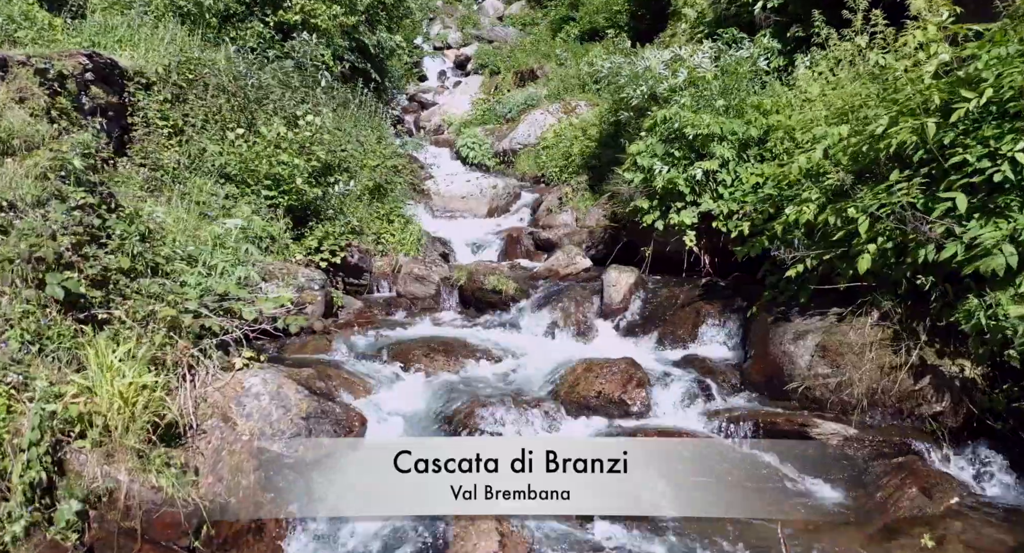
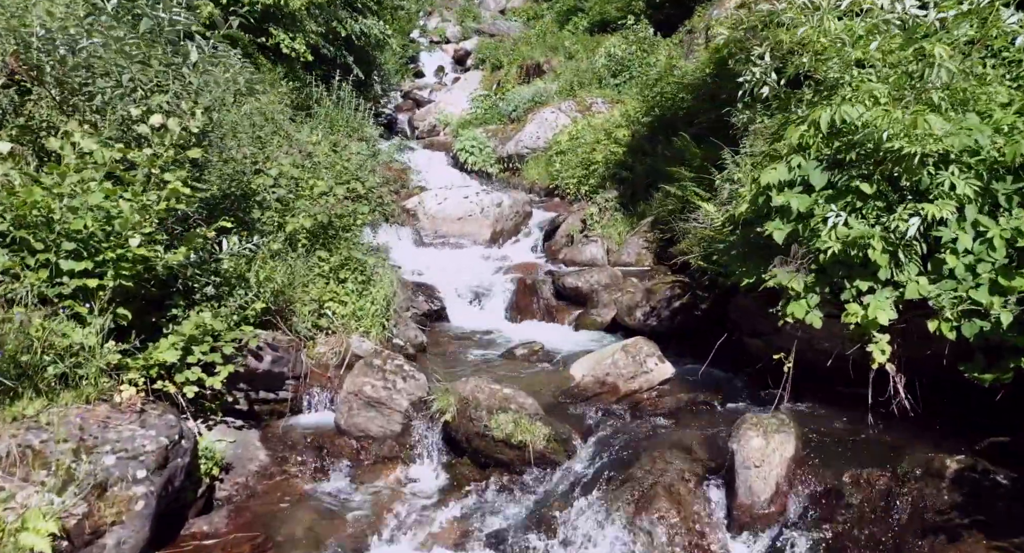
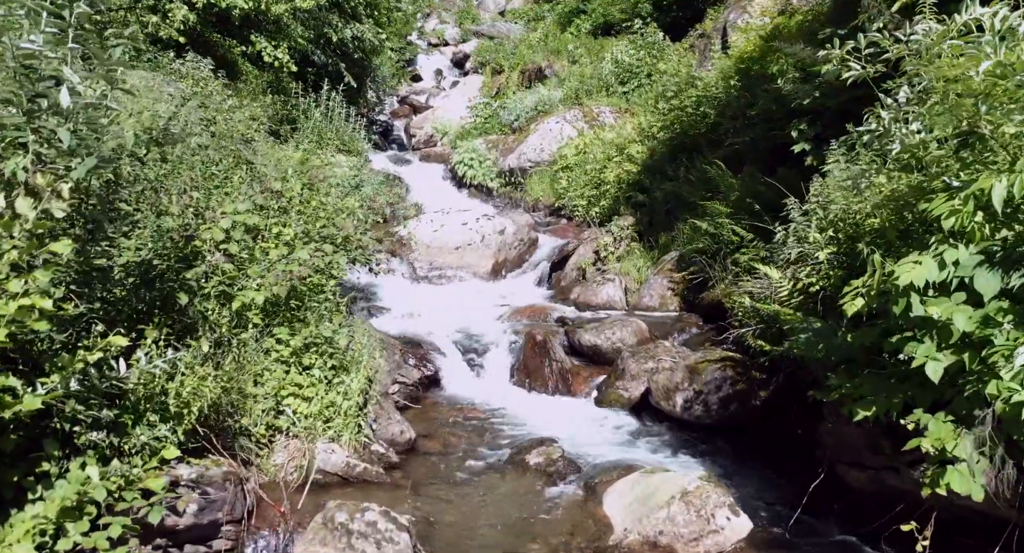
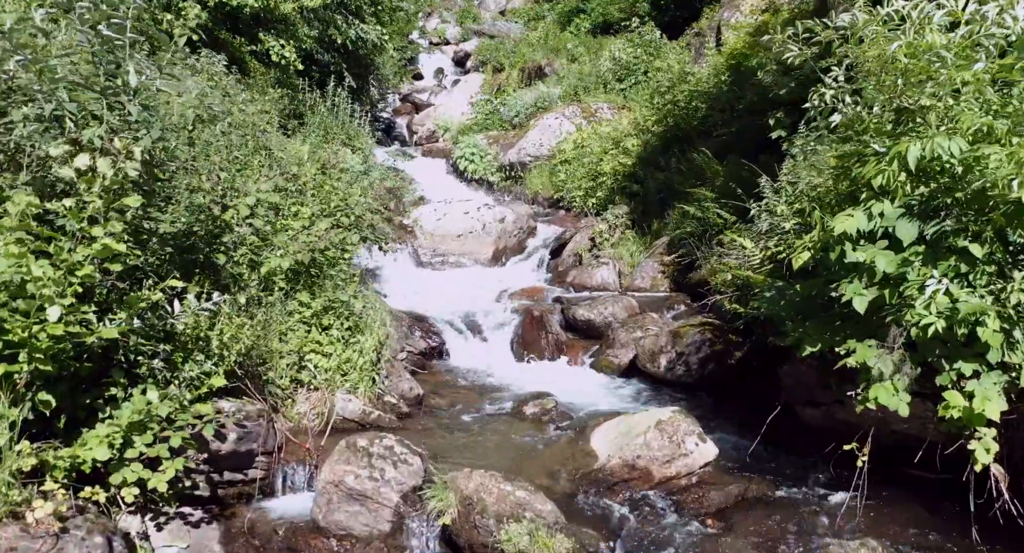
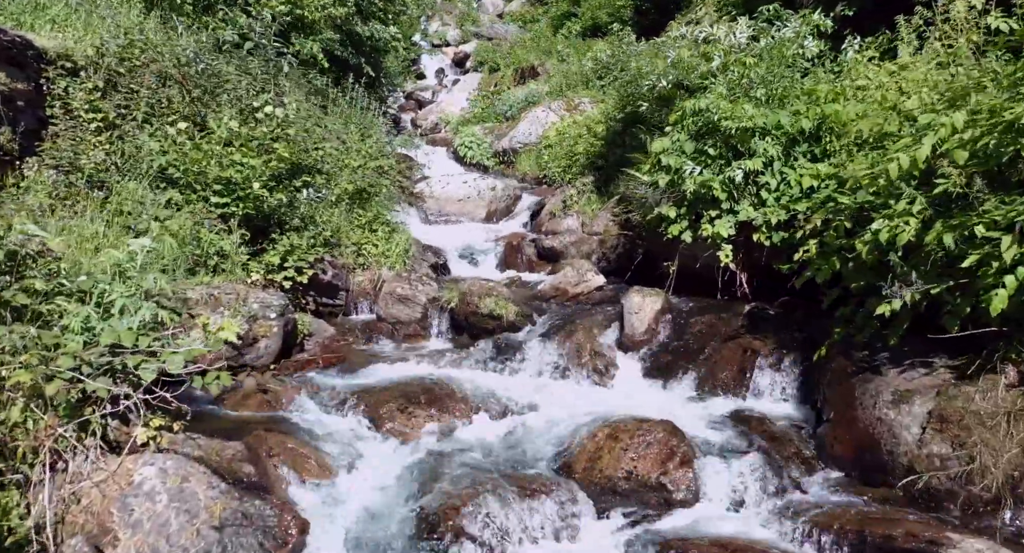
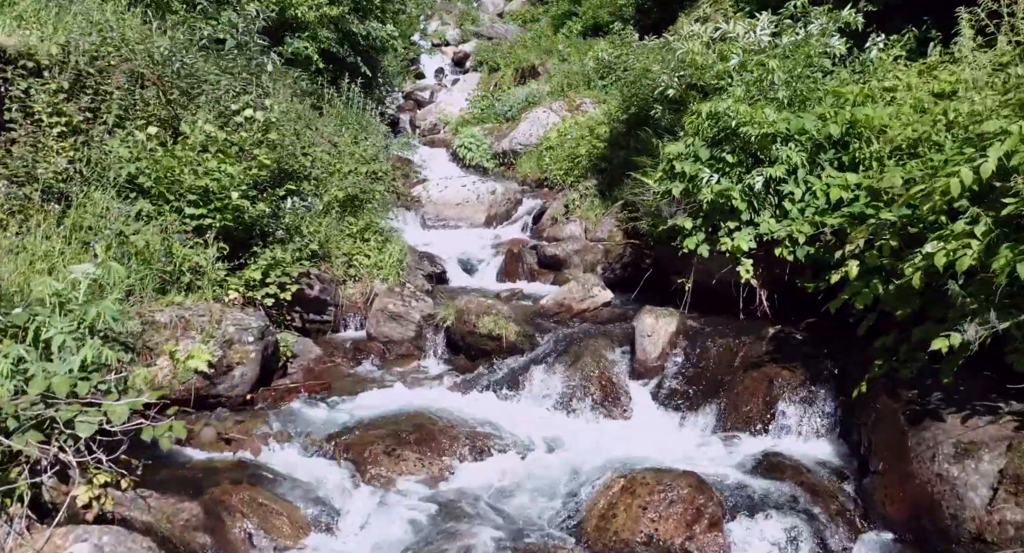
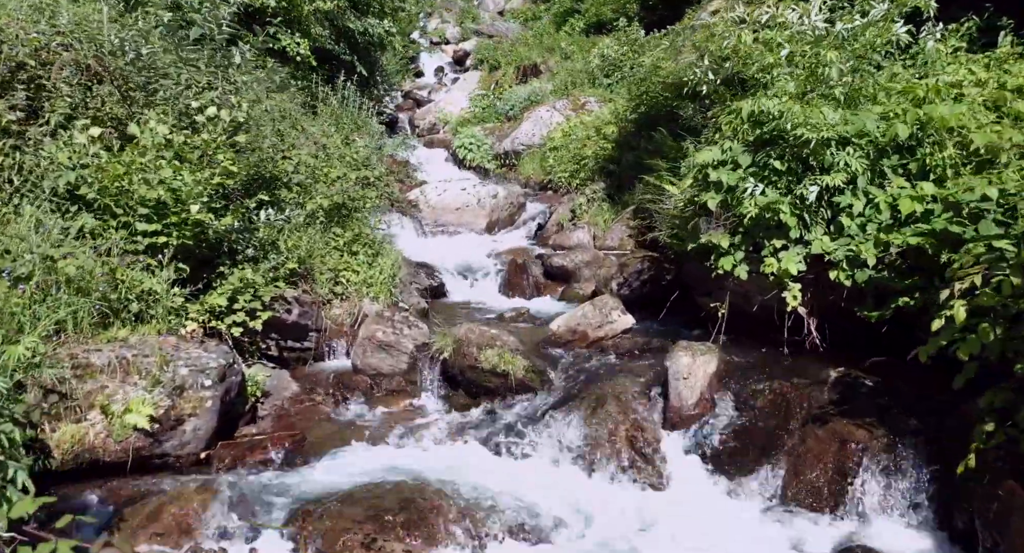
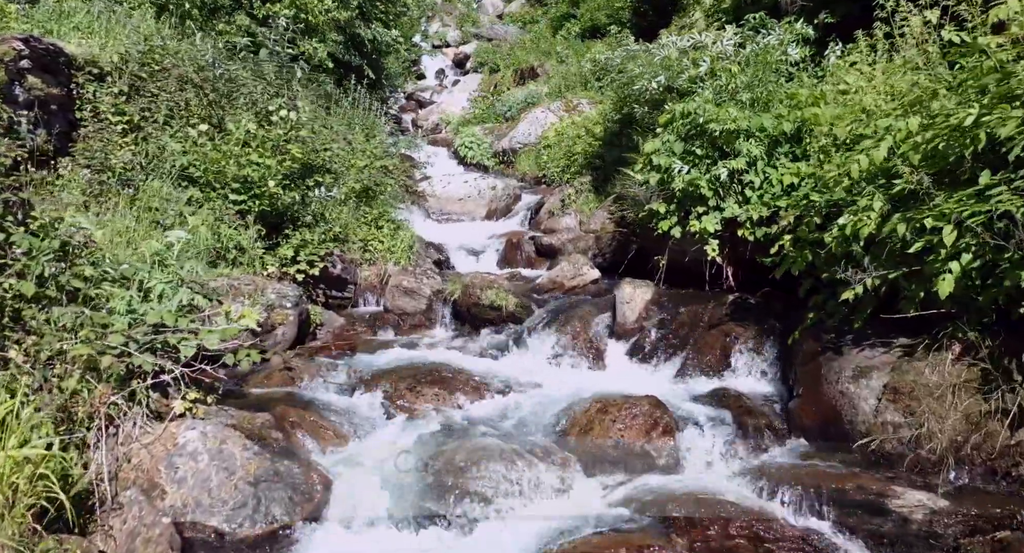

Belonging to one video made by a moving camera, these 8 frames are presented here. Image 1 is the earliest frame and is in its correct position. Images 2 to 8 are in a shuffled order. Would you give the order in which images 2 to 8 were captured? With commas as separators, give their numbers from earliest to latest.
8, 5, 6, 7, 2, 4, 3
